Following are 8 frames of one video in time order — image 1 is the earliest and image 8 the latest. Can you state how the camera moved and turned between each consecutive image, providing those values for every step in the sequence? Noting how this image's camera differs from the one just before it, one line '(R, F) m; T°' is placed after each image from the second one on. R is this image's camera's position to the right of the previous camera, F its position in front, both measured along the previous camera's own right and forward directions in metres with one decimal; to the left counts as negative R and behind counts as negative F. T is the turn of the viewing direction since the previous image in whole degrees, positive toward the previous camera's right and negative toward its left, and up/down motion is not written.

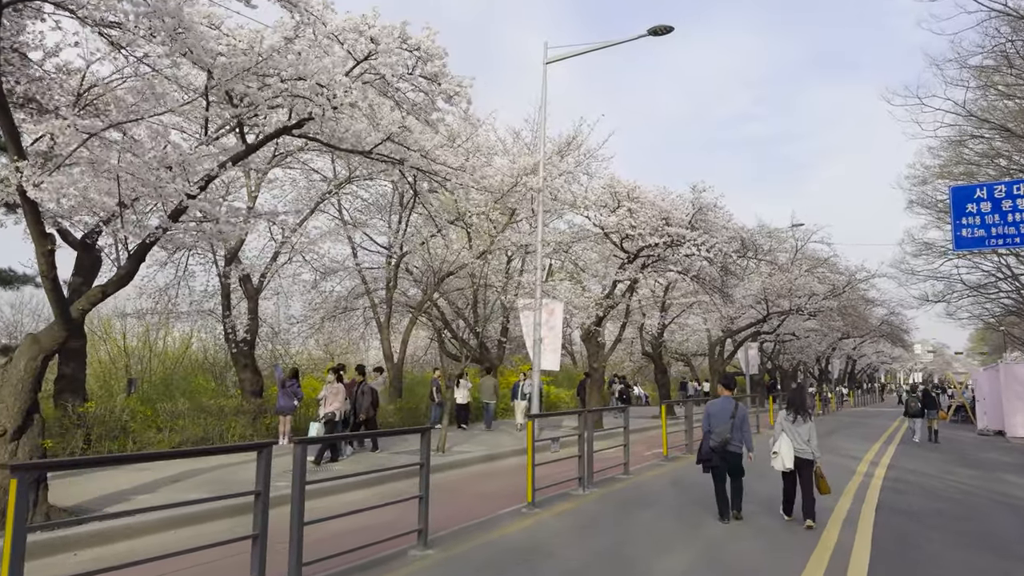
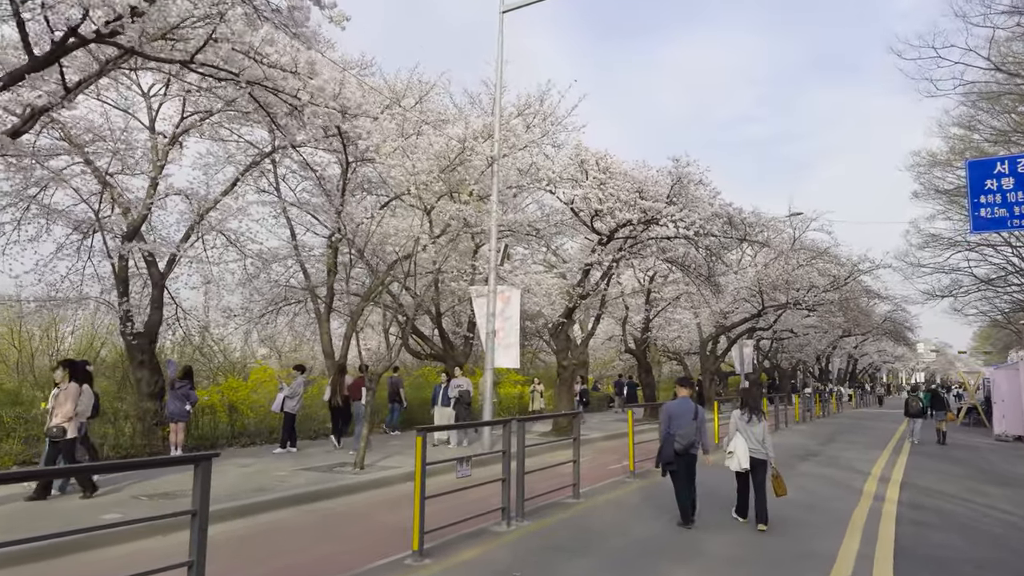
(+1.1, +2.3) m; 0°
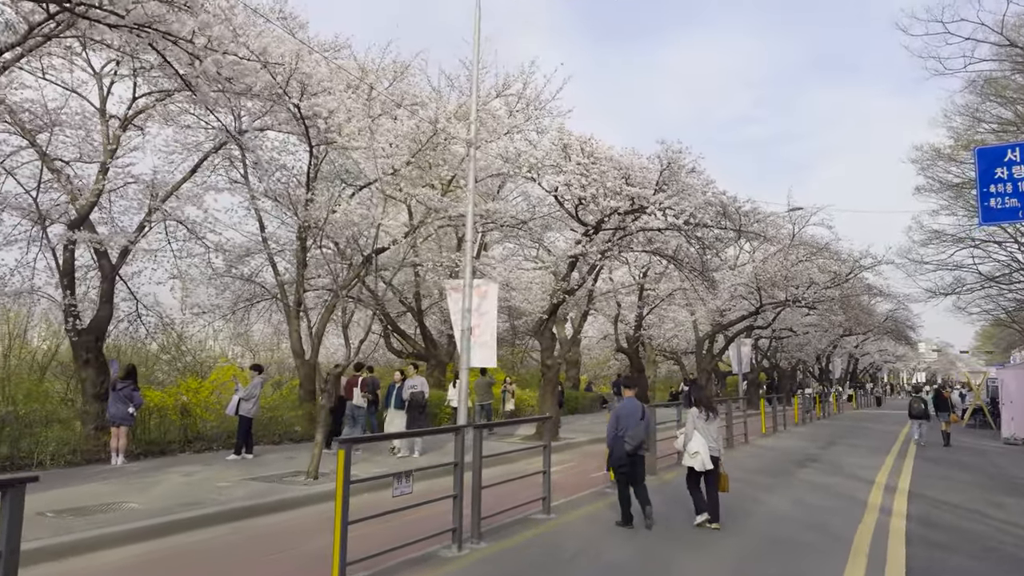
(+0.5, +1.0) m; 0°
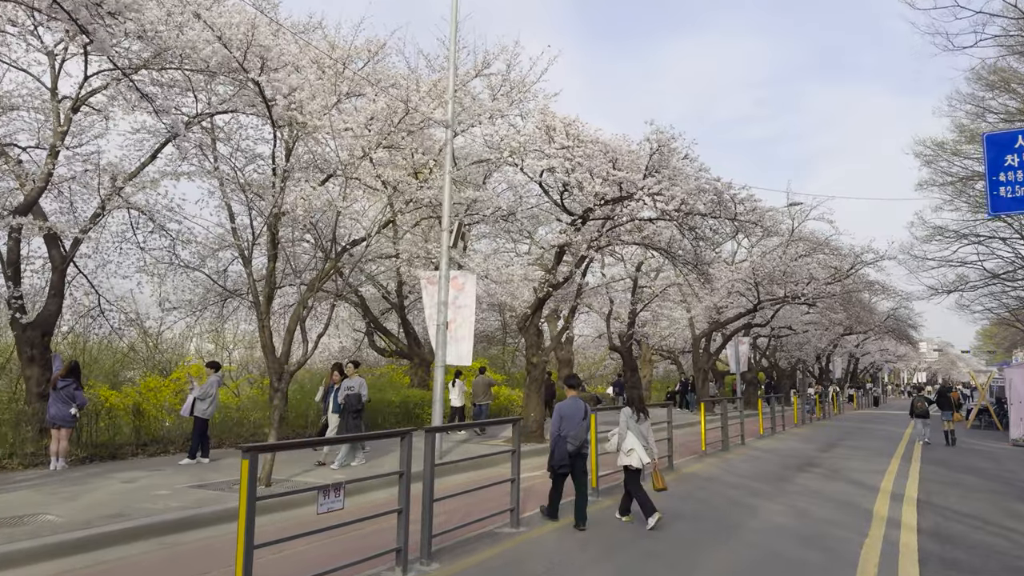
(+0.4, +0.9) m; 0°
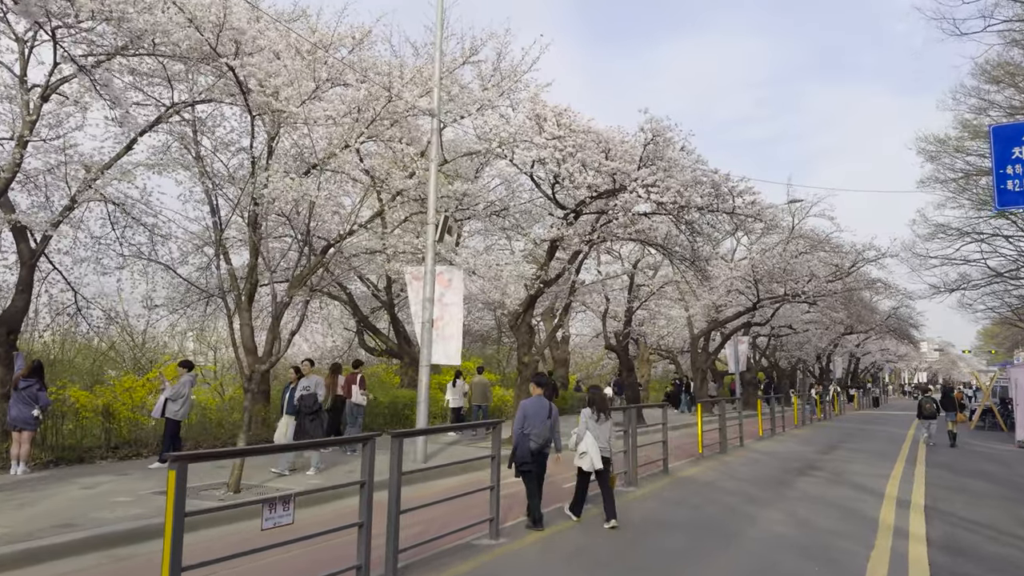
(+0.2, +0.5) m; 0°
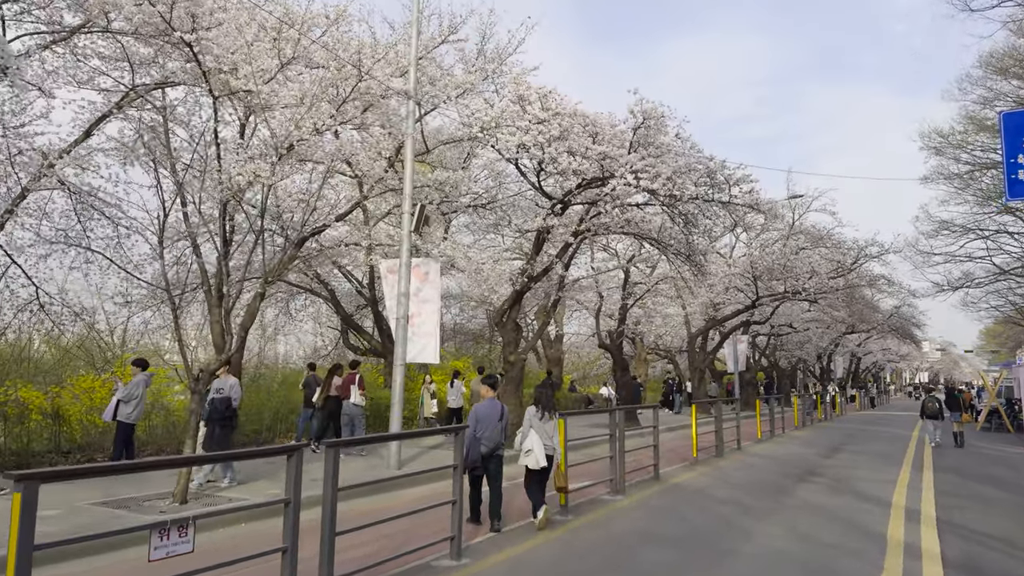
(+0.3, +0.7) m; 0°
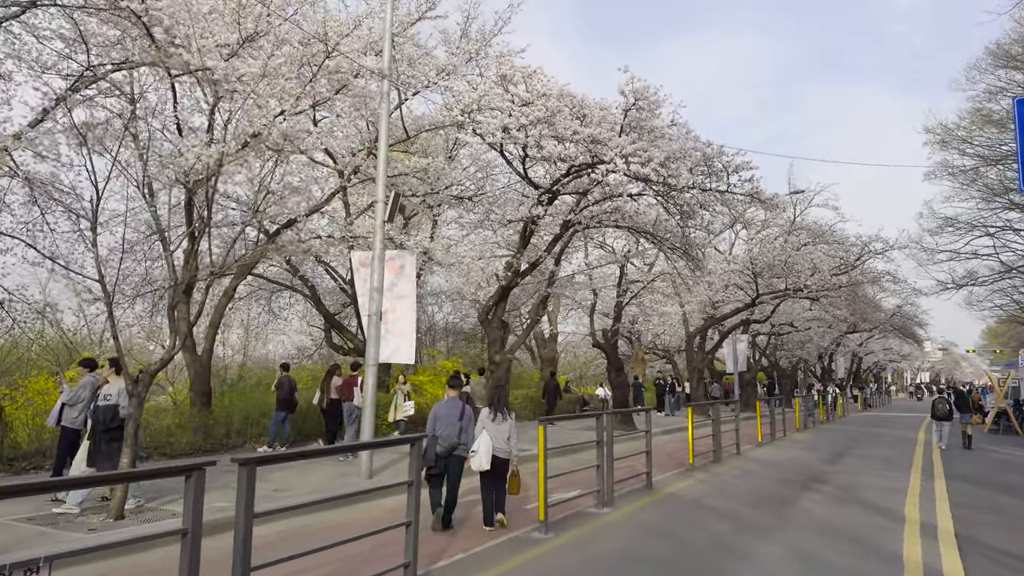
(+0.3, +0.8) m; 0°
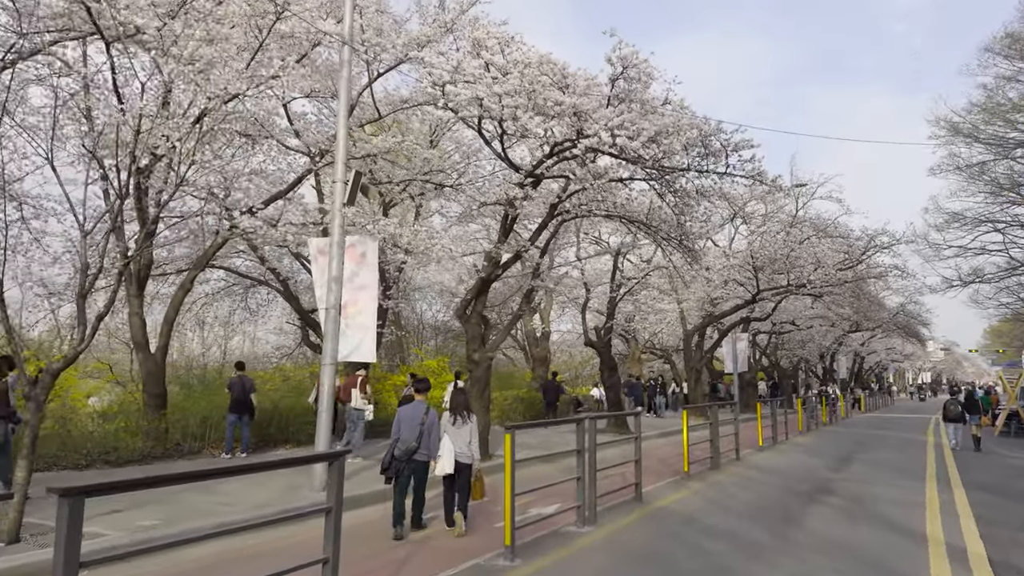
(+0.4, +1.0) m; 0°
